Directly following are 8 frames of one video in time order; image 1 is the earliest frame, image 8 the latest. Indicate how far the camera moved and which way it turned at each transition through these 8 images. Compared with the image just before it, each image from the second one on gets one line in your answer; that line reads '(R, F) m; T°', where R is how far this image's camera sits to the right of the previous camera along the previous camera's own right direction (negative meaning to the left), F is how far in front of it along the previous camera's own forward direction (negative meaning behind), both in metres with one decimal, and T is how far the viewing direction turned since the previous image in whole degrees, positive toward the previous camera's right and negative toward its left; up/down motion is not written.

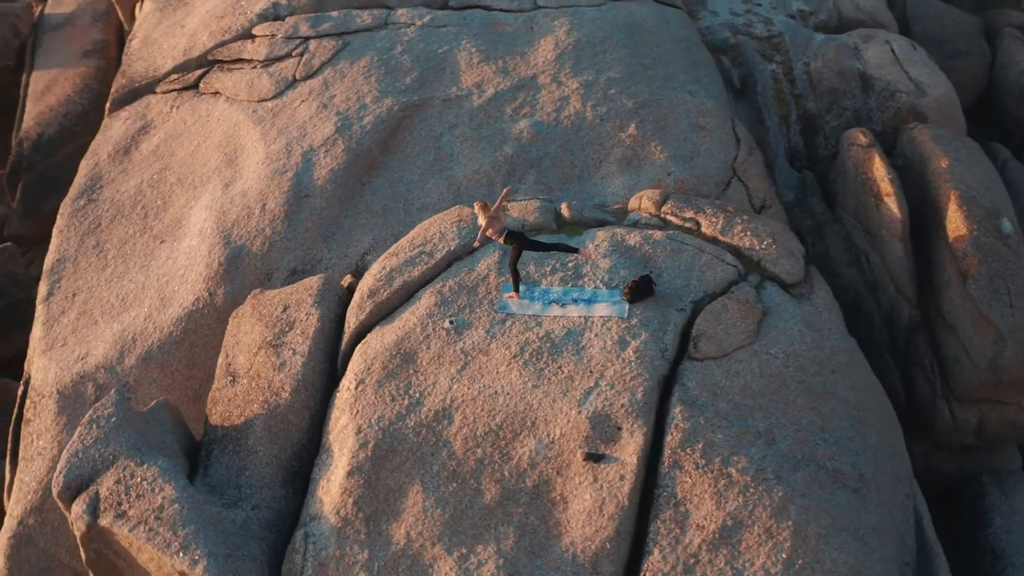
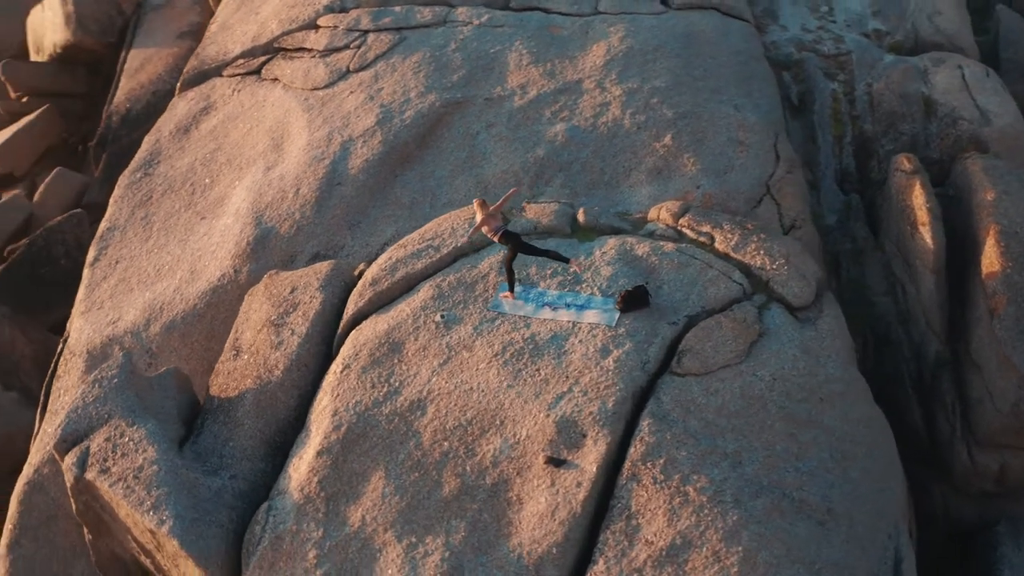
(+0.8, 0.0) m; -7°
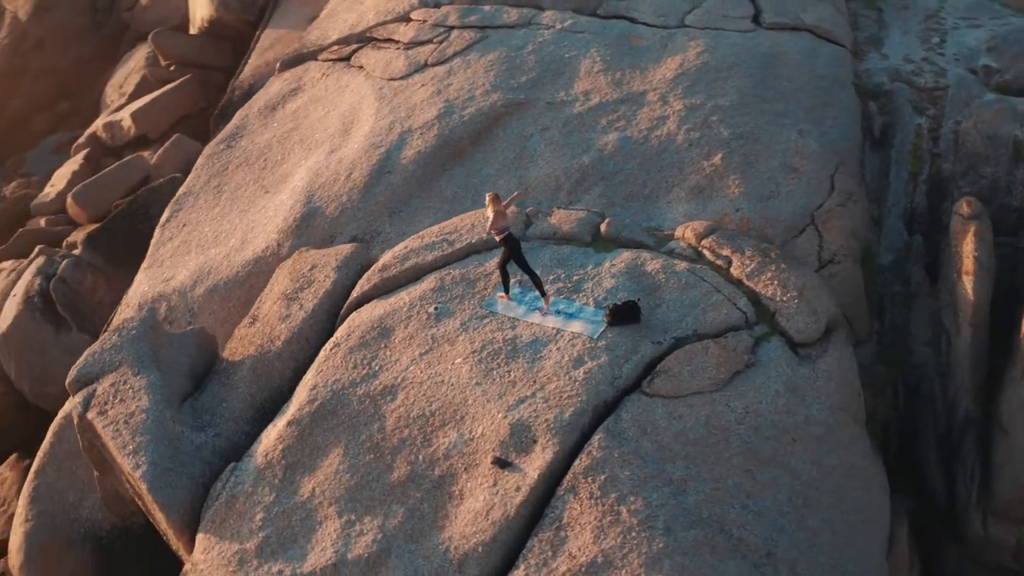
(+1.1, 0.0) m; -10°
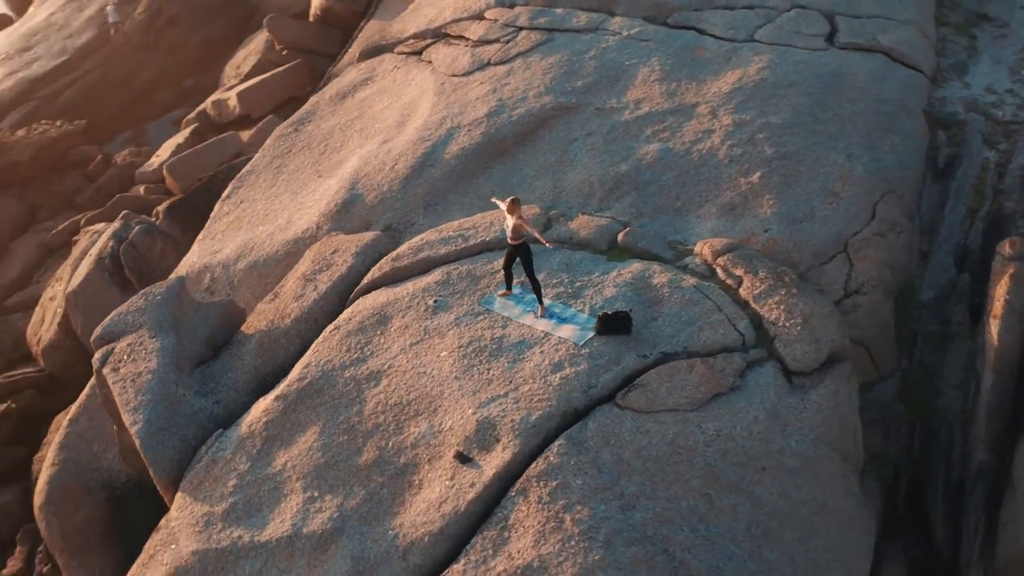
(+0.9, 0.0) m; -8°
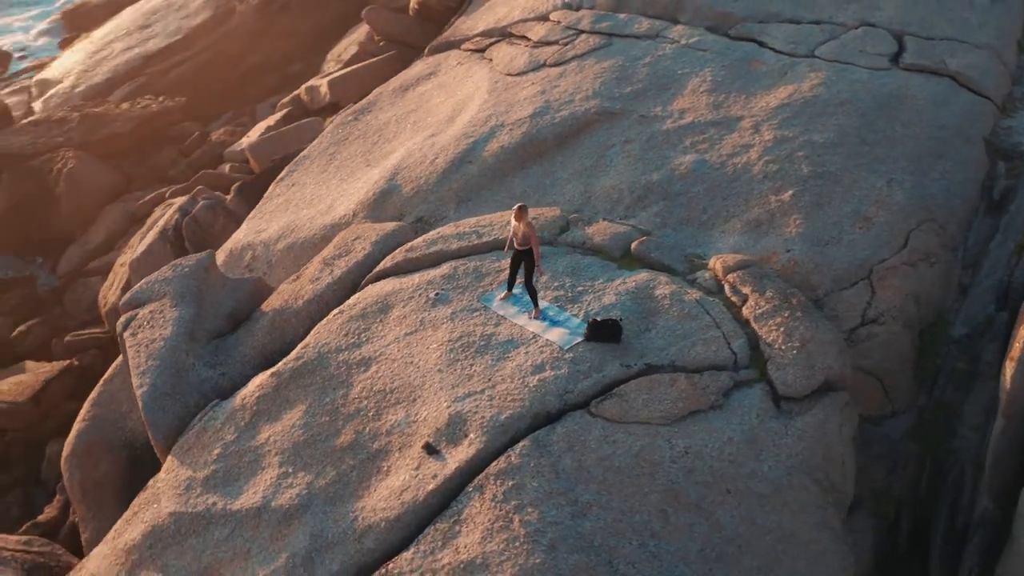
(+0.8, 0.0) m; -7°
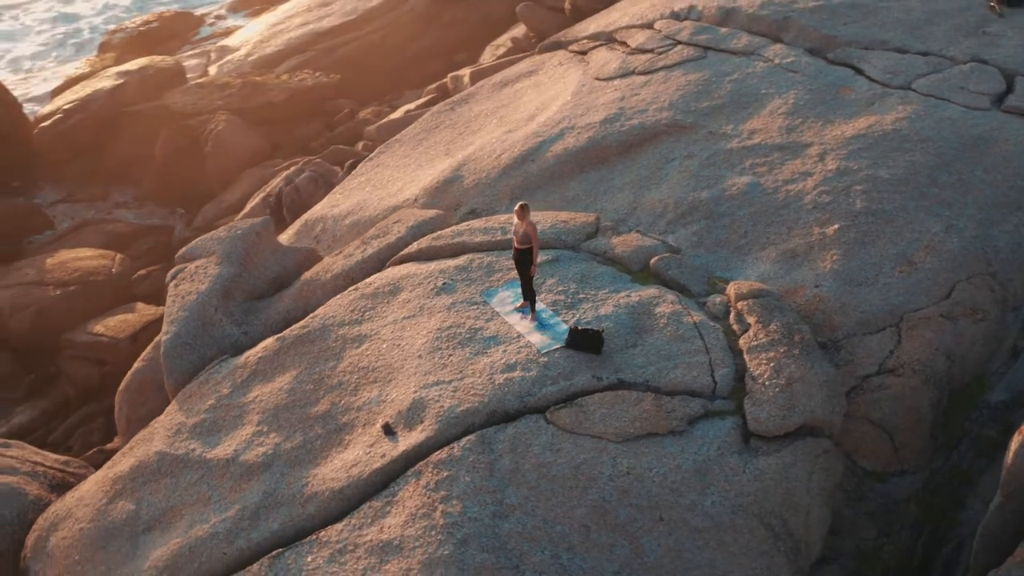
(+1.3, +0.1) m; -11°
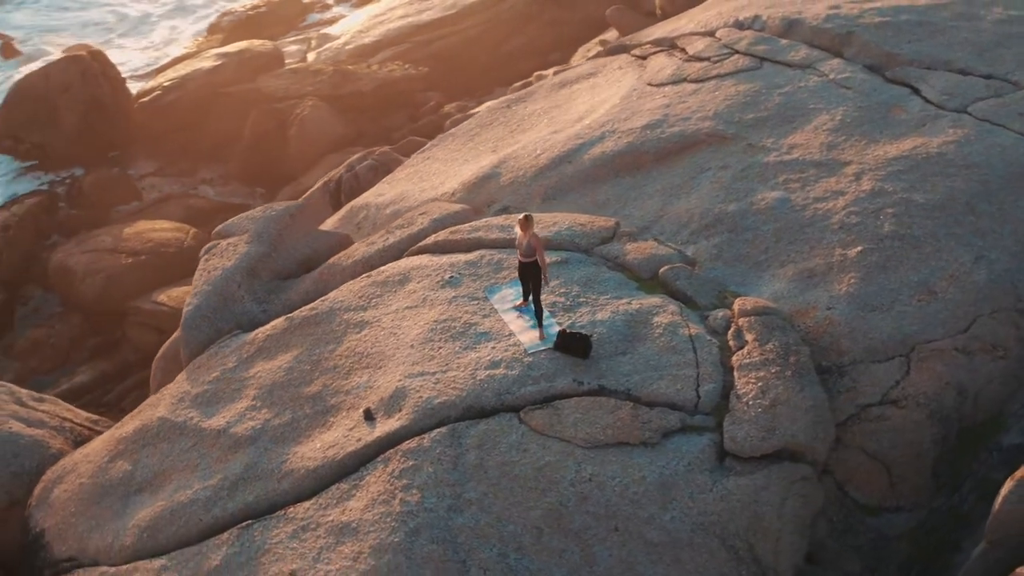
(+0.7, 0.0) m; -6°
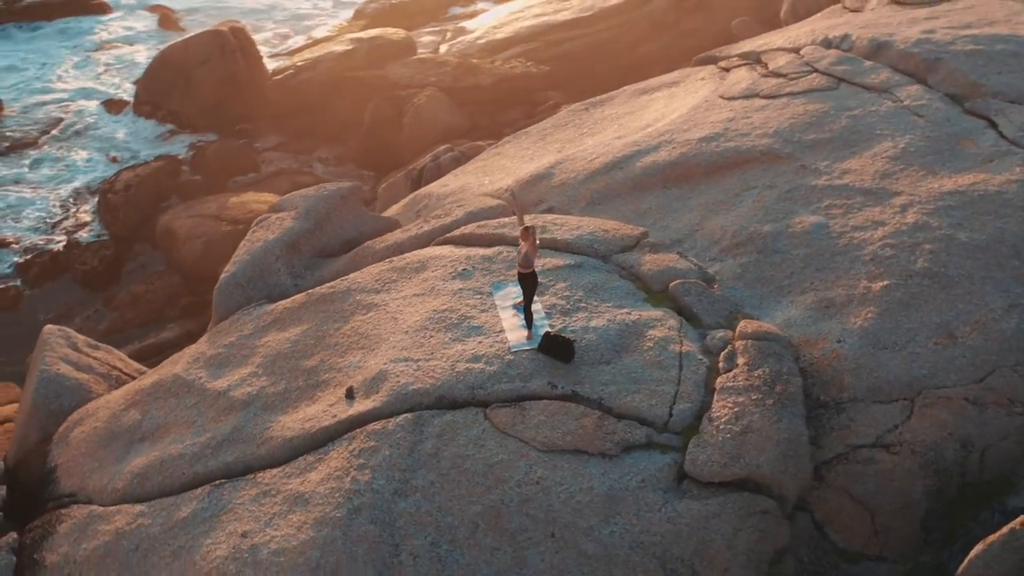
(+1.0, +0.1) m; -9°
